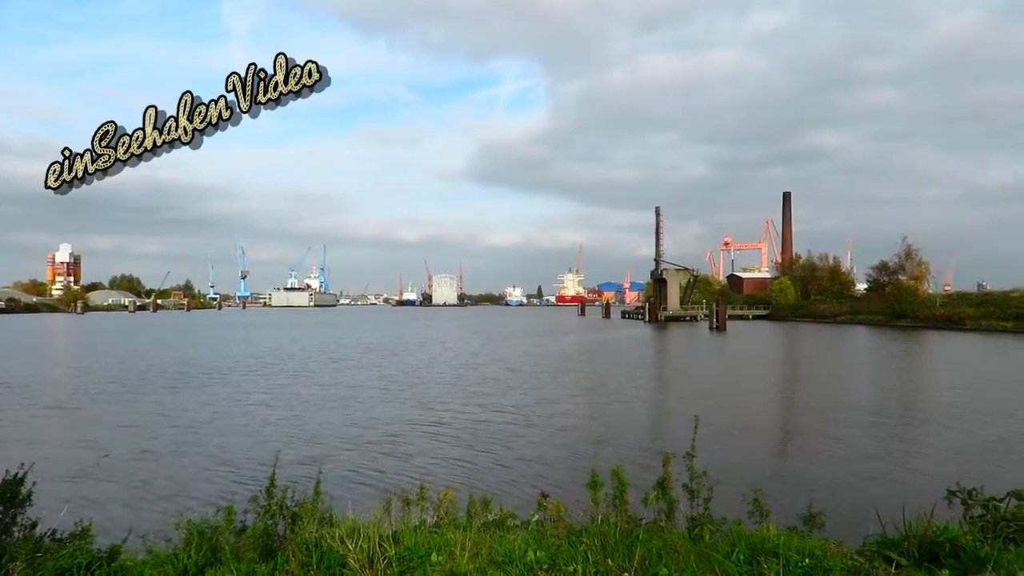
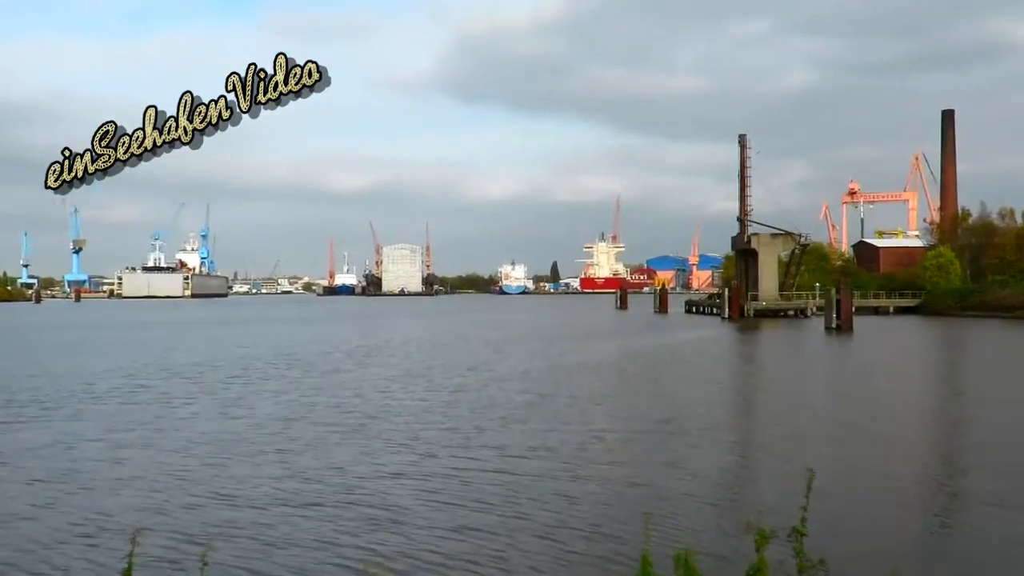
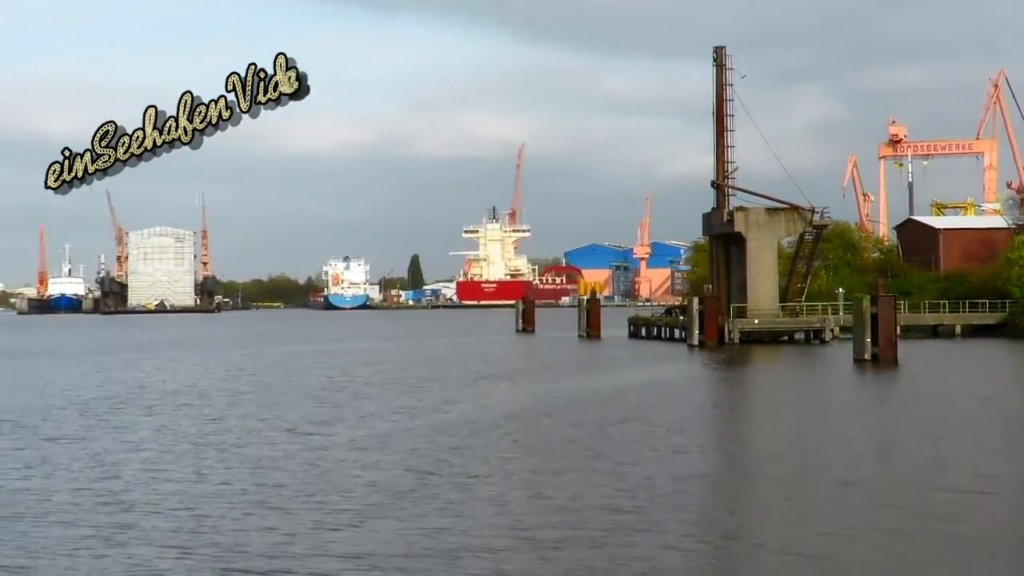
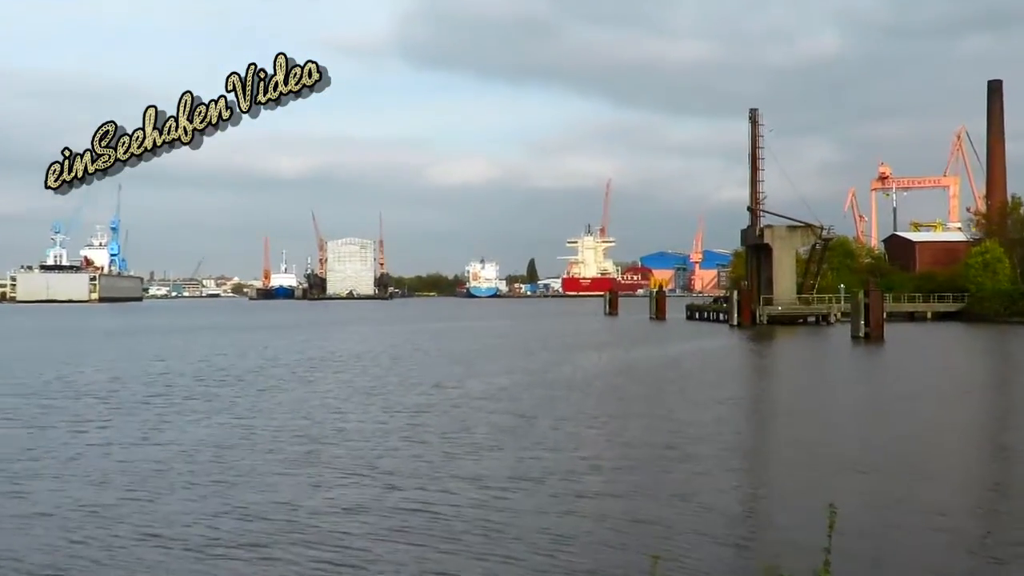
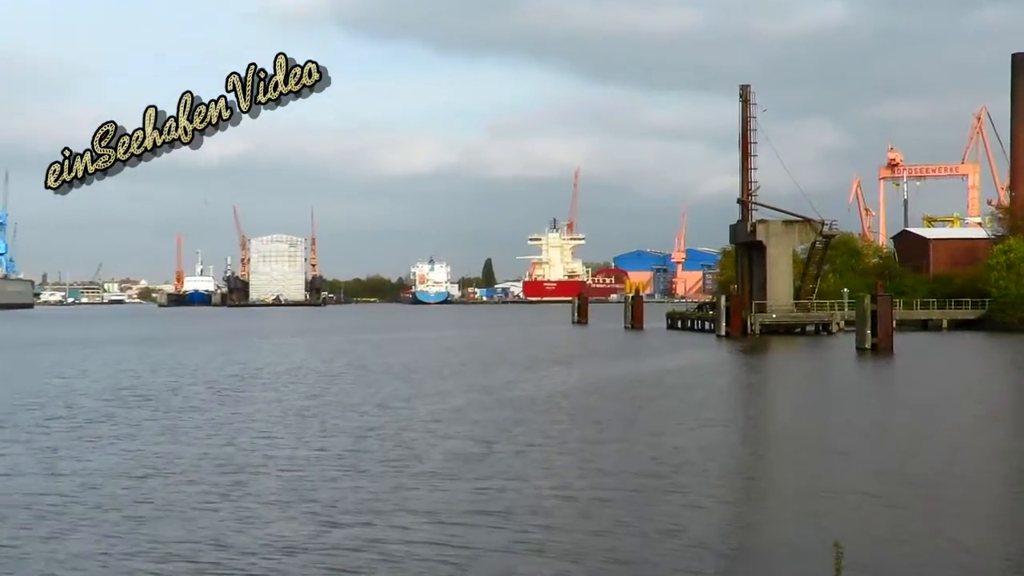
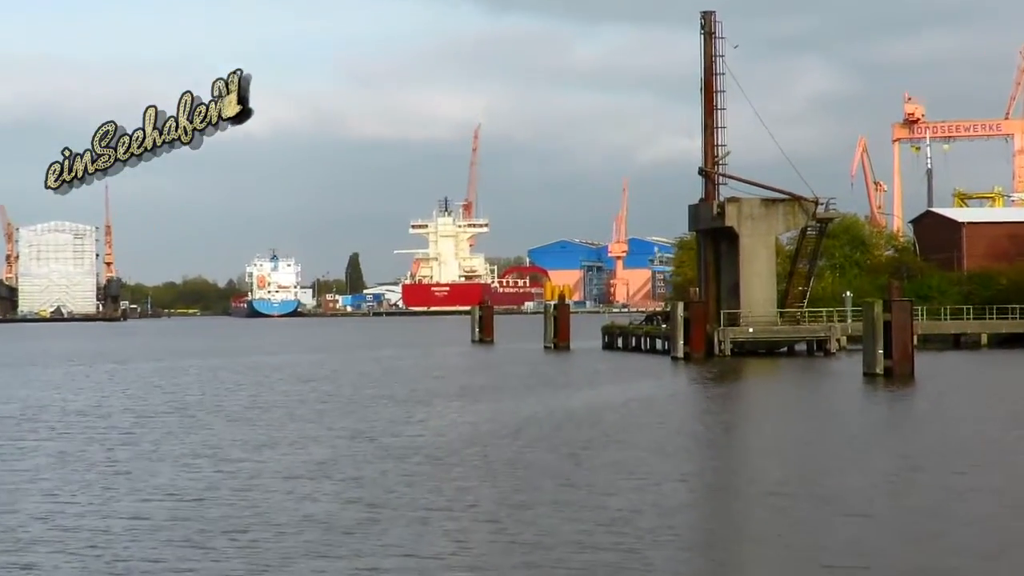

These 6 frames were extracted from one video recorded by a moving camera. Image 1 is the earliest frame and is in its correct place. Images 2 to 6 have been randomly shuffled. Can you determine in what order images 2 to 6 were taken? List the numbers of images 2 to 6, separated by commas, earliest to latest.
2, 4, 5, 3, 6
